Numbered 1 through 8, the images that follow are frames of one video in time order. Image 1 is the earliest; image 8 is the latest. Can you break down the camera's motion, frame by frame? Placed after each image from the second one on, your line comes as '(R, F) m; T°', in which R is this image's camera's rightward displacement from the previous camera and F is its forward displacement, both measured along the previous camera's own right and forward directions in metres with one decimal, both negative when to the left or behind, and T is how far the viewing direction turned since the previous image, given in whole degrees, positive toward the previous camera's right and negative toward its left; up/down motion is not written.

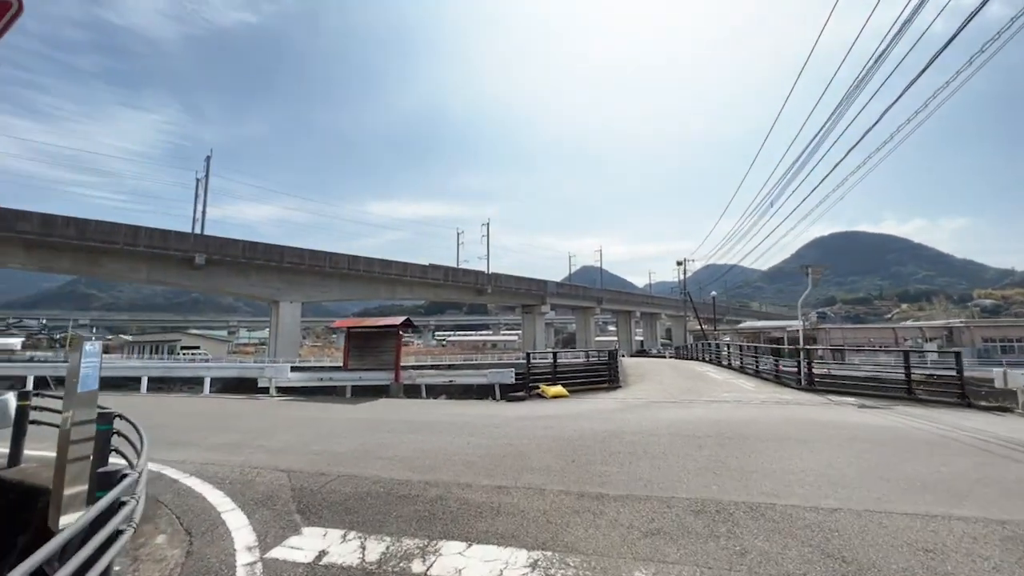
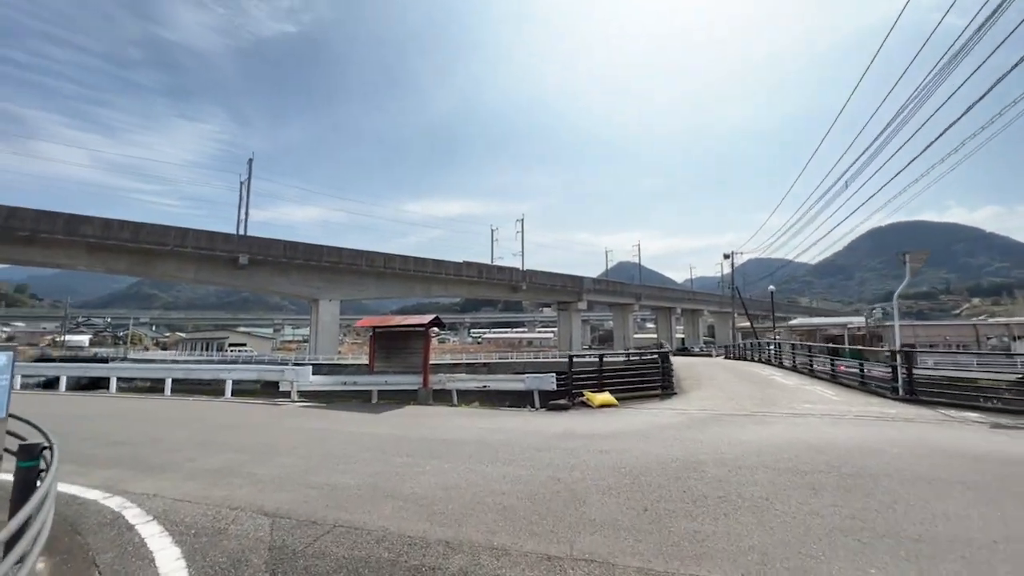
(-0.1, +1.6) m; -5°
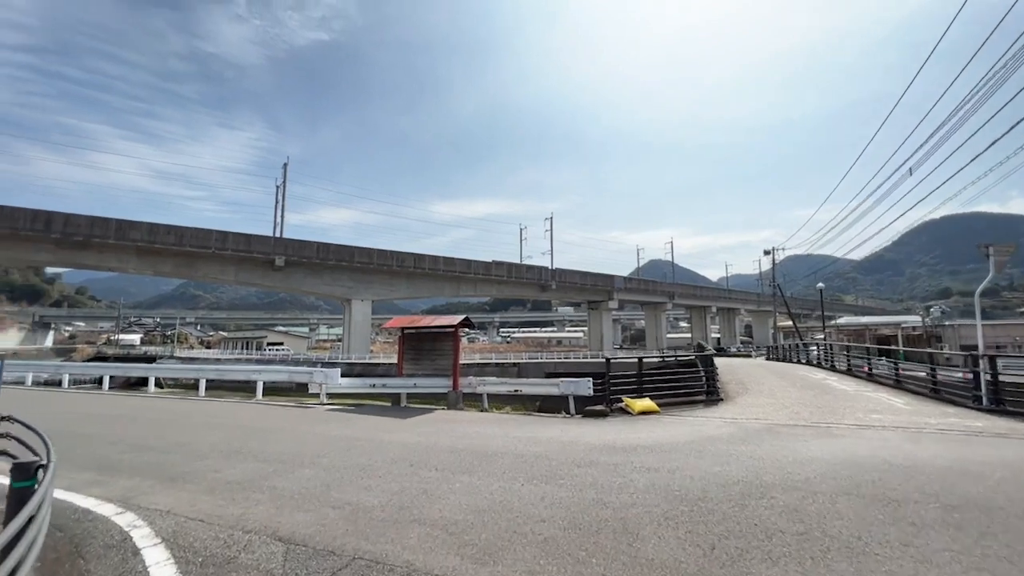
(-0.1, +0.6) m; -4°
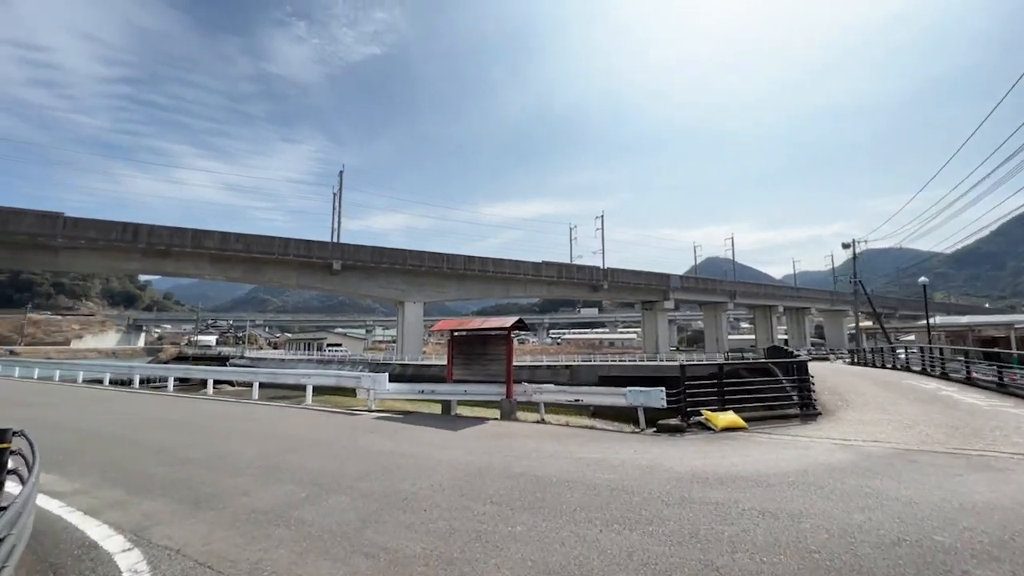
(-0.2, +1.1) m; -6°
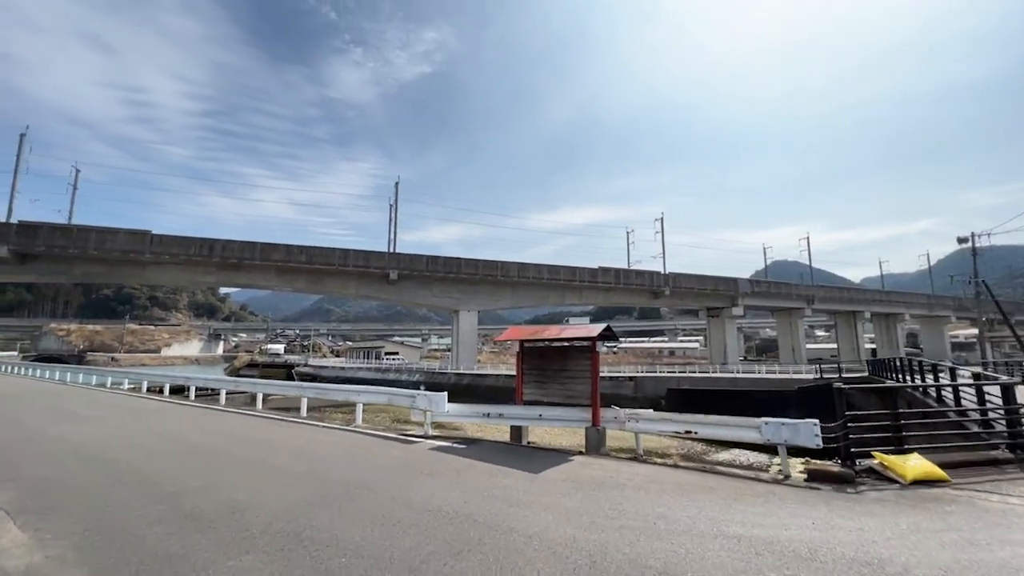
(-0.7, +2.1) m; -7°
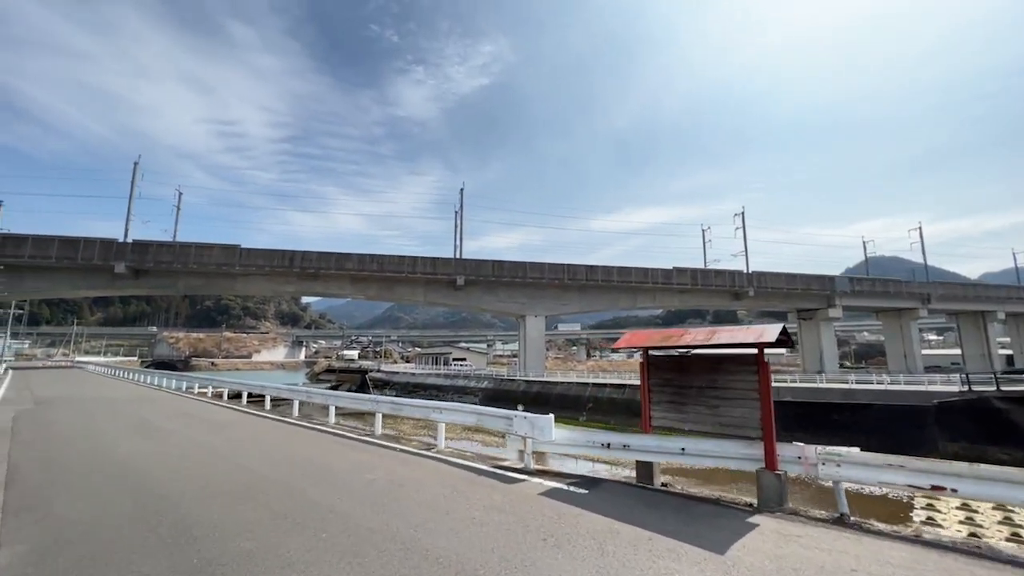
(-1.1, +2.2) m; -8°
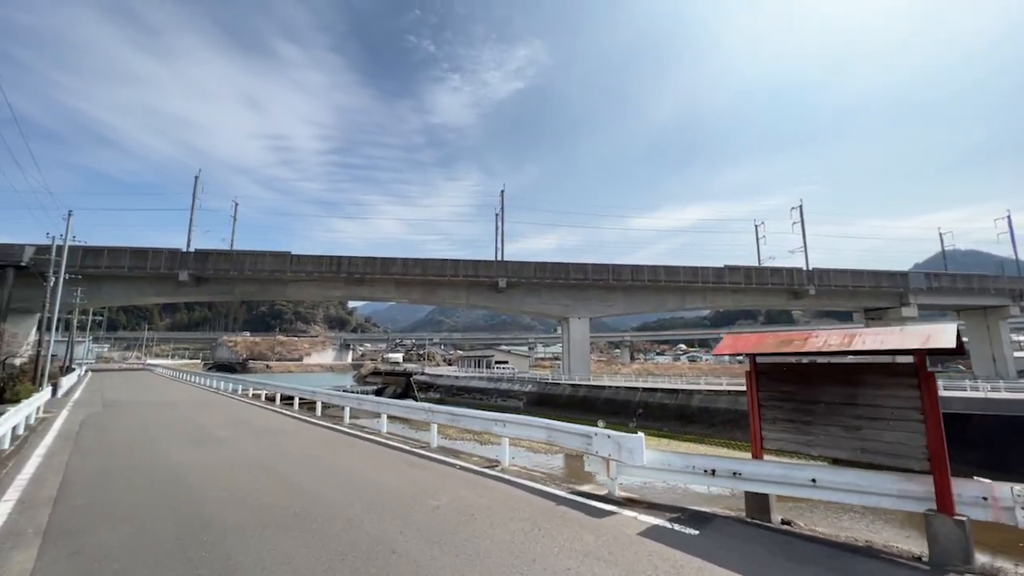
(-0.6, +1.0) m; -5°
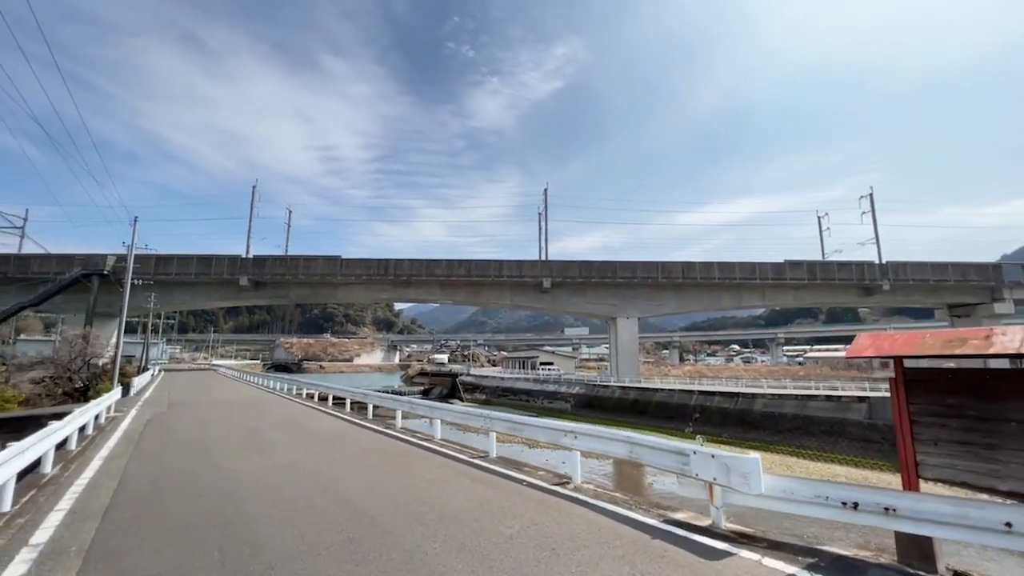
(-0.5, +1.0) m; -6°
